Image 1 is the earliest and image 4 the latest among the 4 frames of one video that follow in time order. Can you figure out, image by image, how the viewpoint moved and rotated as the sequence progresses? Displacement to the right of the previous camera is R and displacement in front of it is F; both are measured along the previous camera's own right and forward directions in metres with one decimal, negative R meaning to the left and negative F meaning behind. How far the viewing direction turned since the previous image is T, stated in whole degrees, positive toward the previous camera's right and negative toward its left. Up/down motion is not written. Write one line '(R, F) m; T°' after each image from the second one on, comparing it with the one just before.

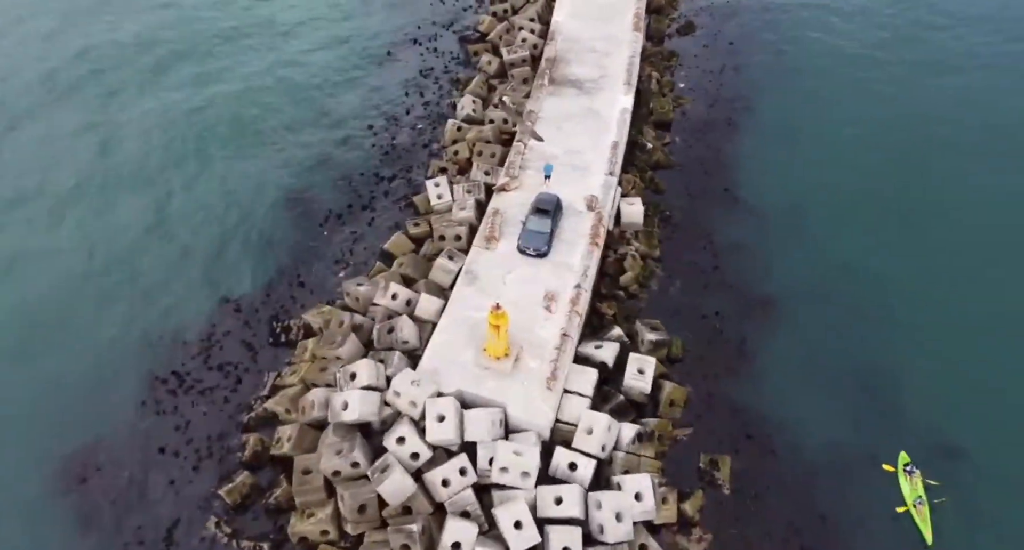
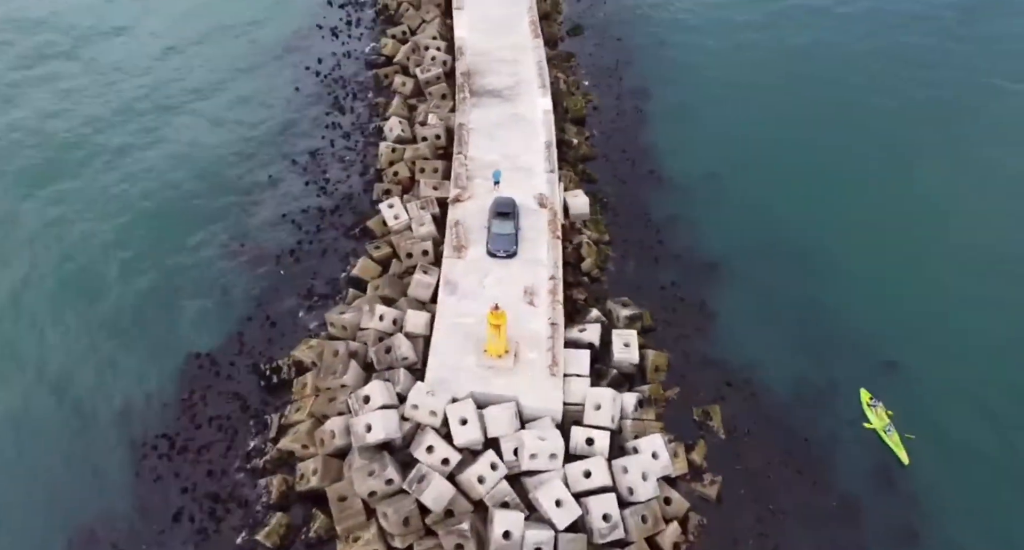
(-2.9, -0.8) m; +9°
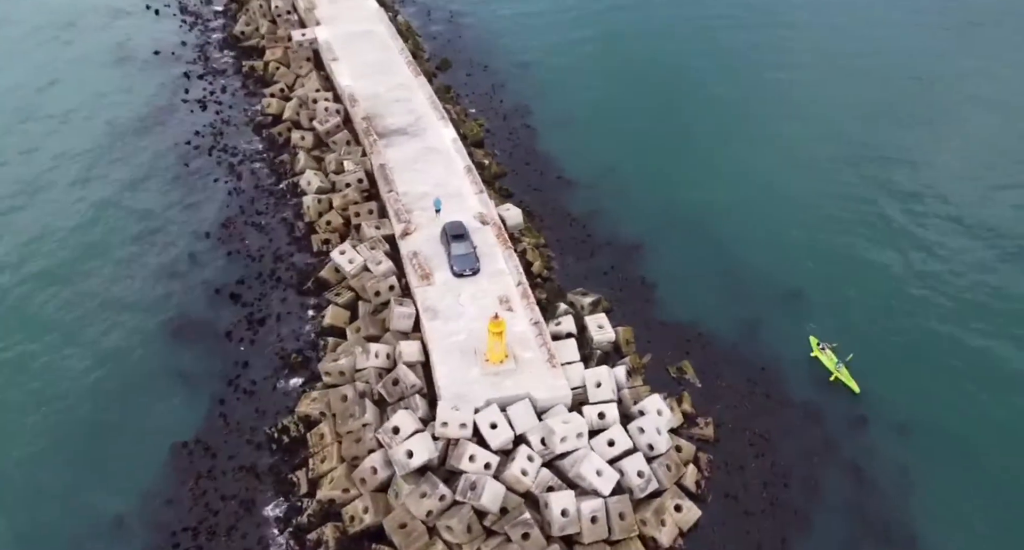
(-4.2, -1.3) m; +12°
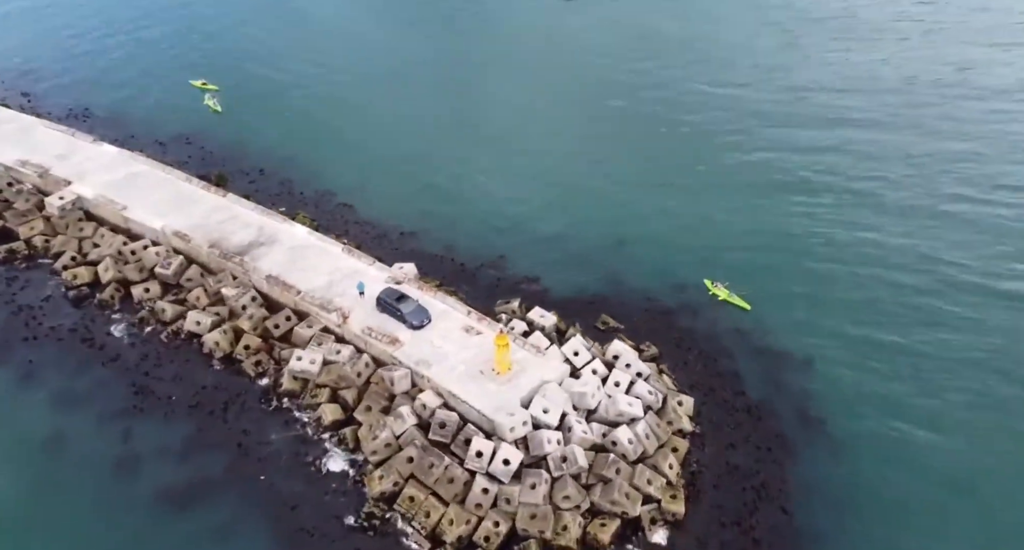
(-10.2, -1.9) m; +26°
